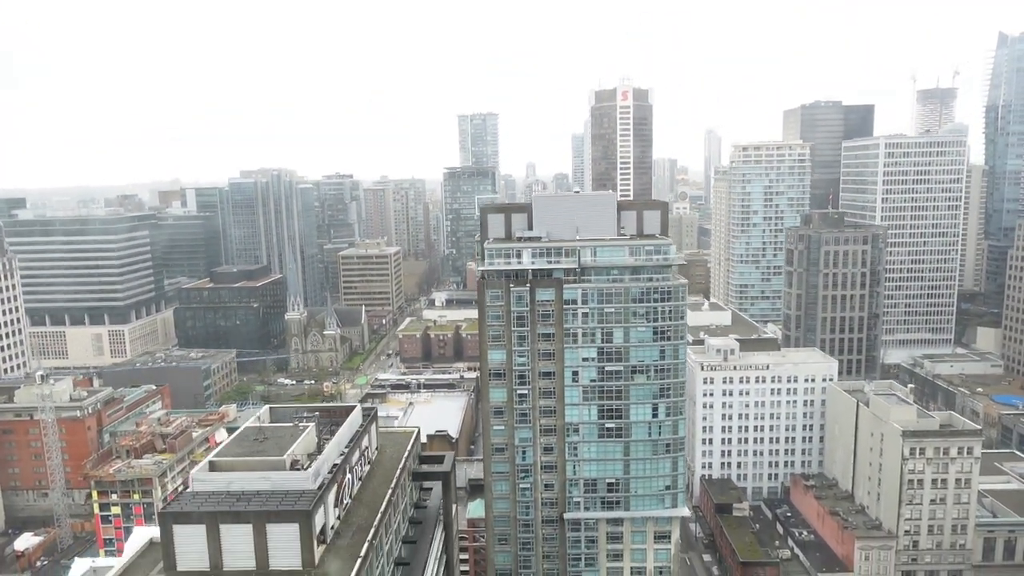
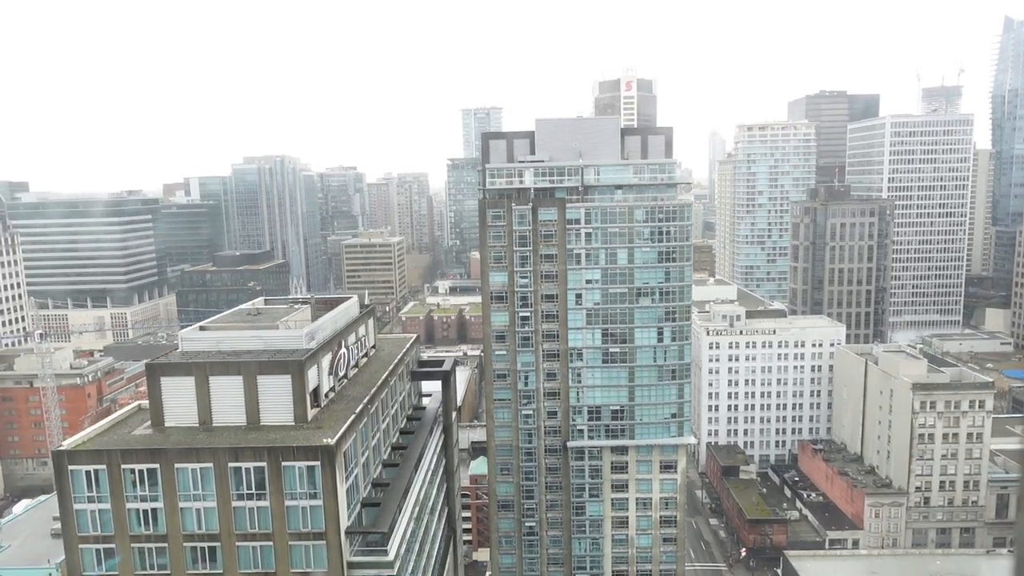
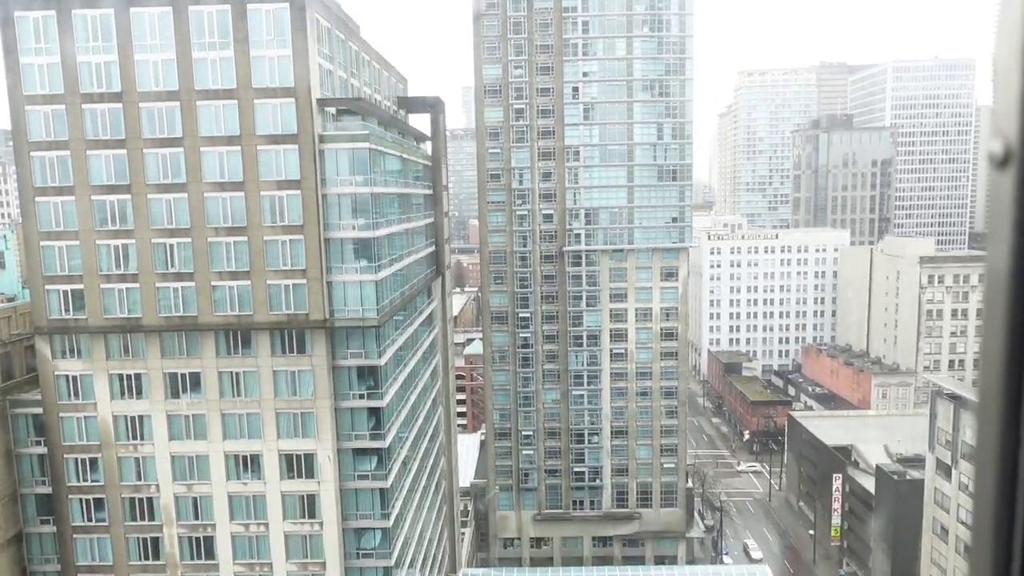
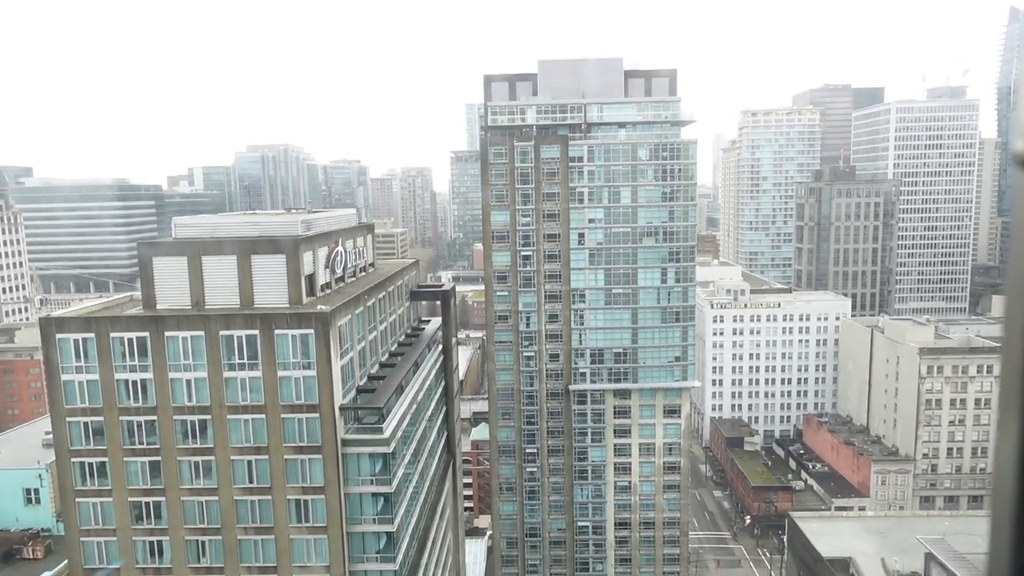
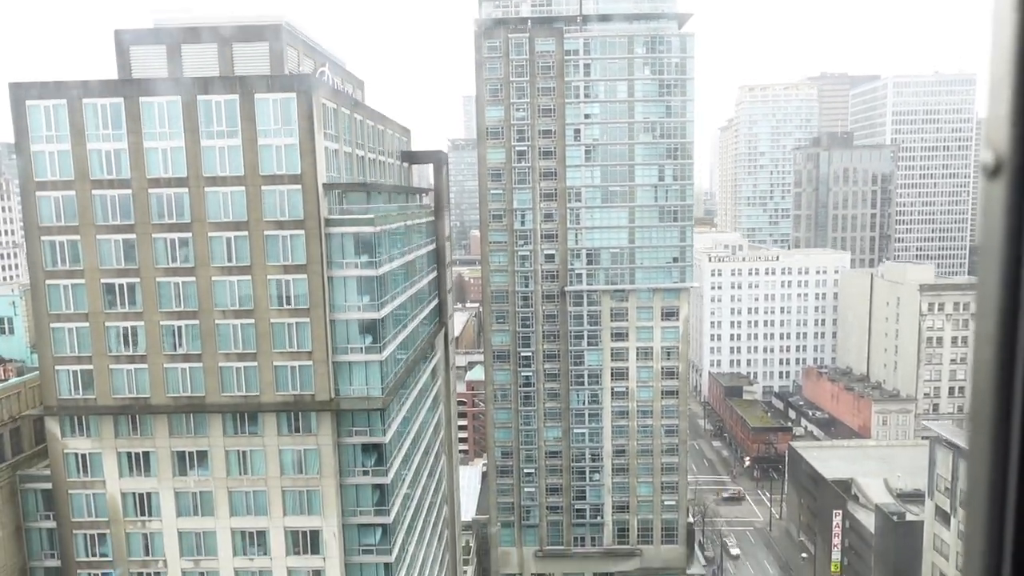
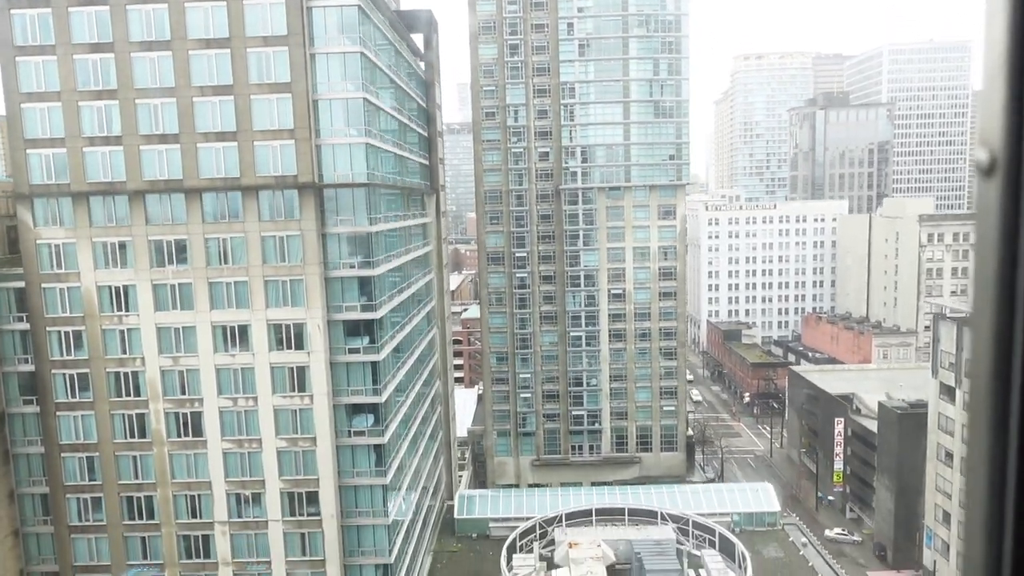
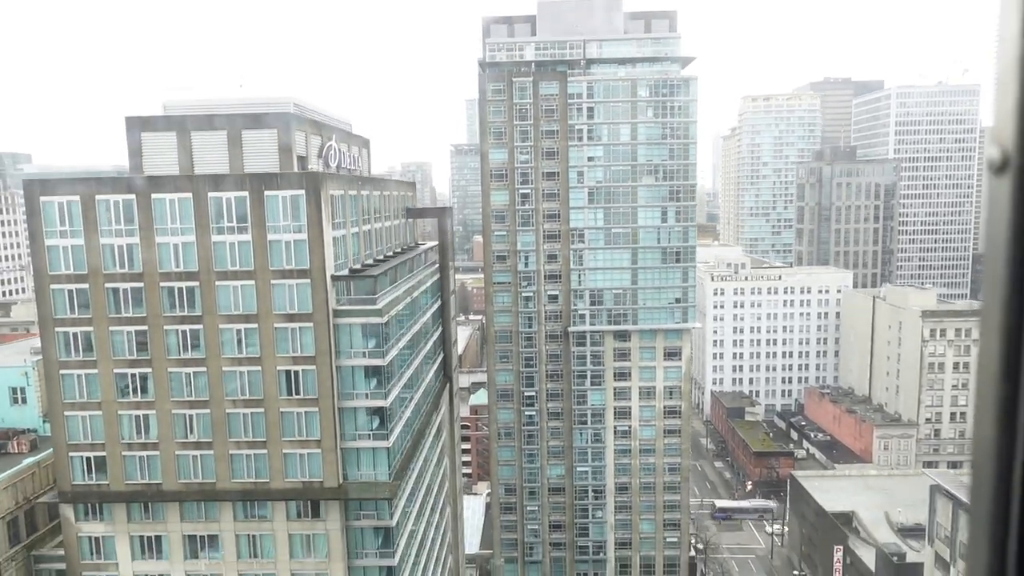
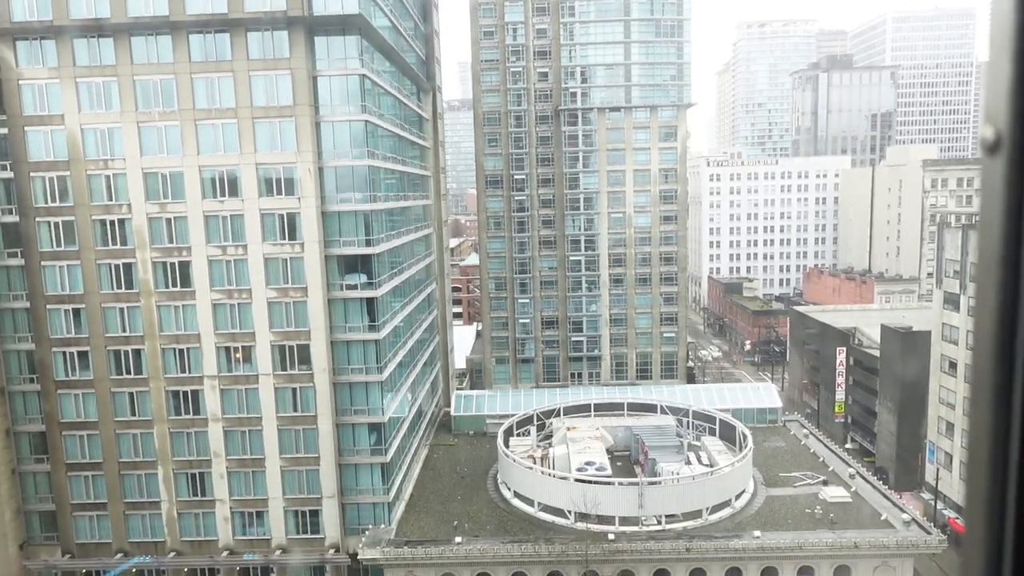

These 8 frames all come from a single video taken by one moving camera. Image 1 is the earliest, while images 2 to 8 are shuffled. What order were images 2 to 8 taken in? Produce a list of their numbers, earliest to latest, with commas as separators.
2, 4, 7, 5, 3, 6, 8
